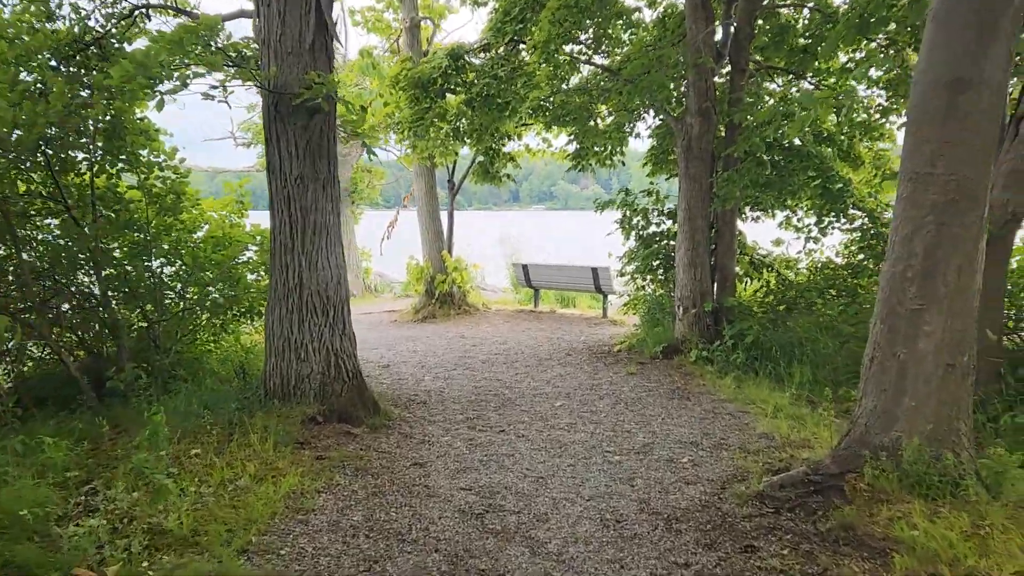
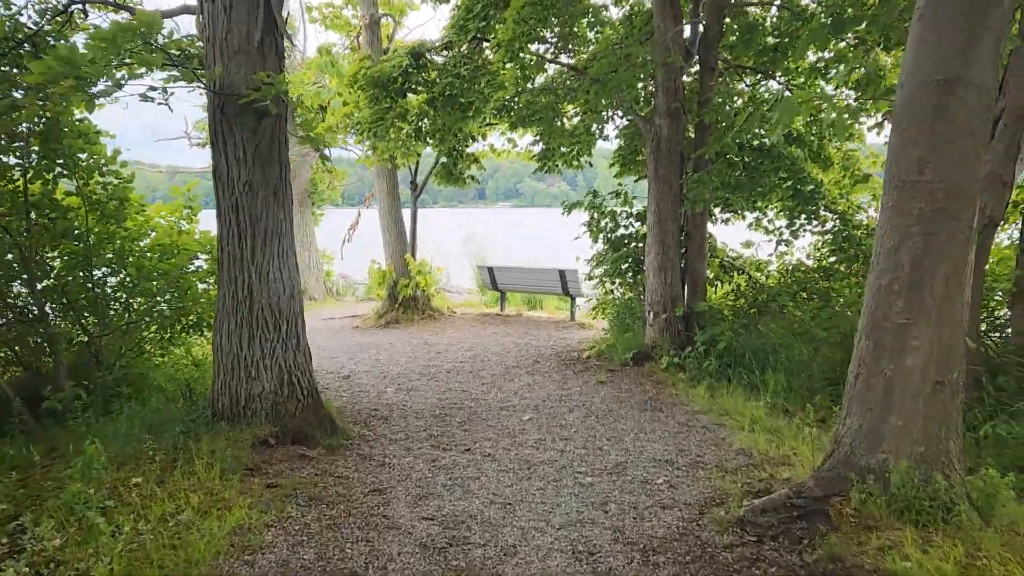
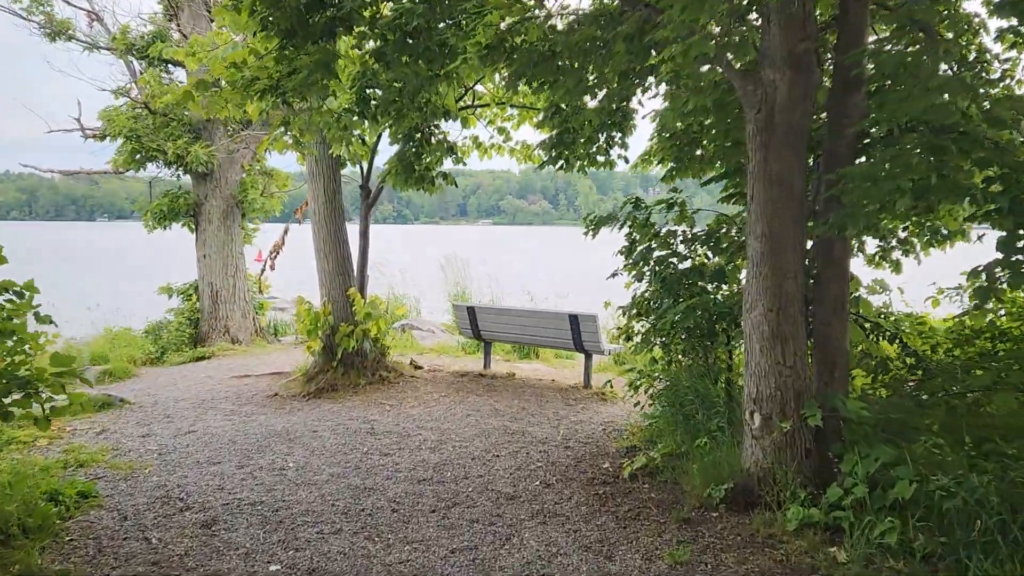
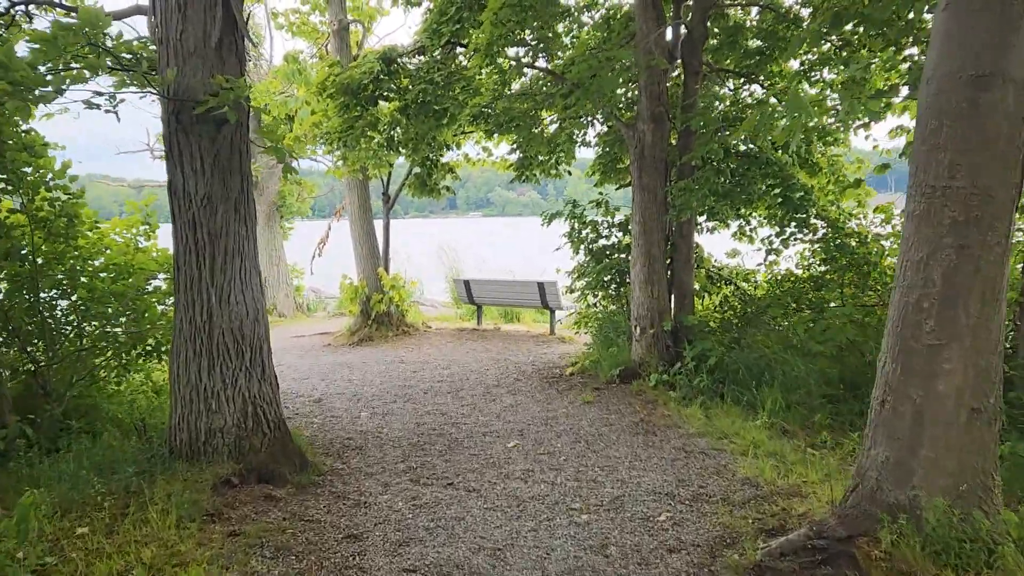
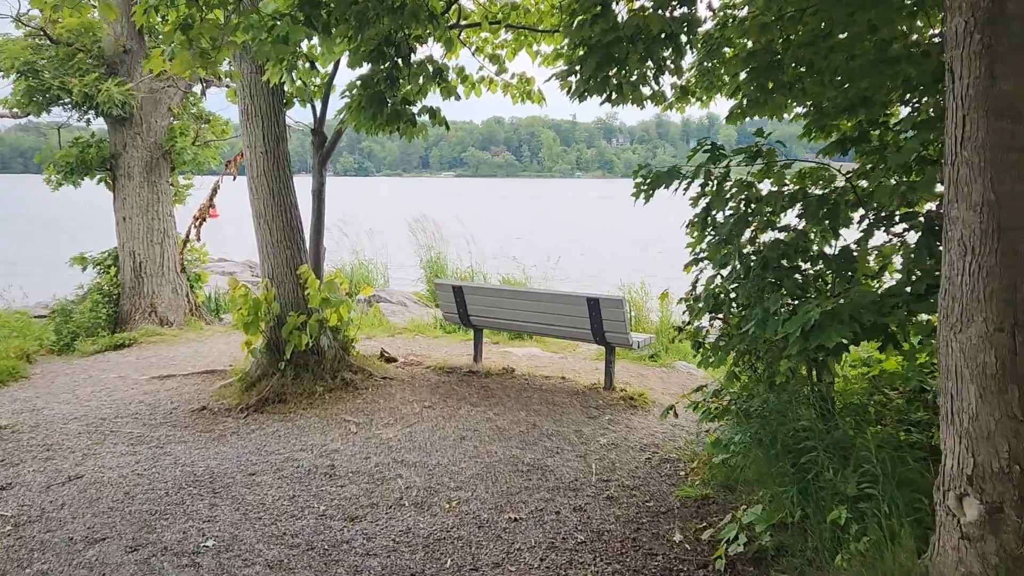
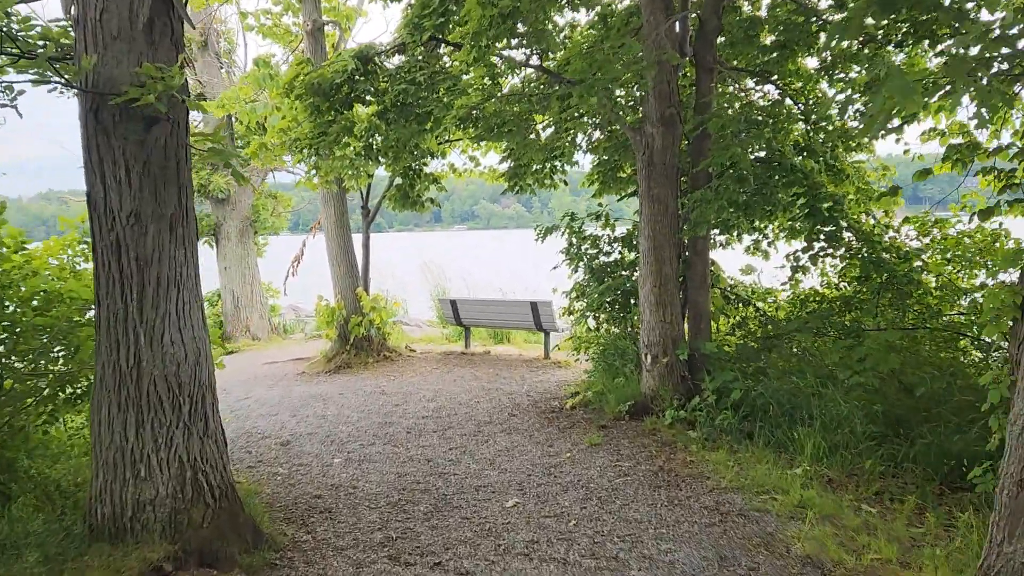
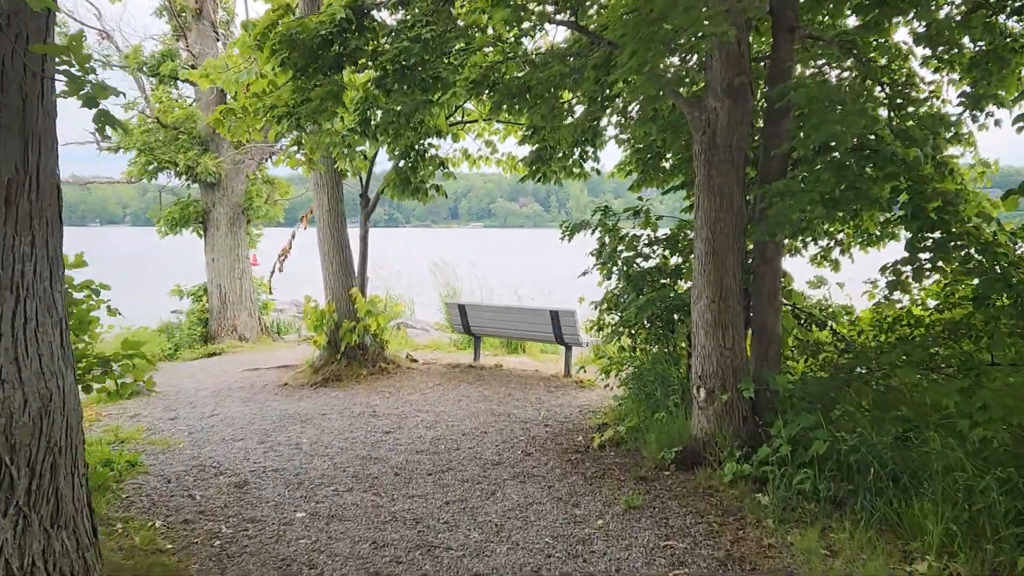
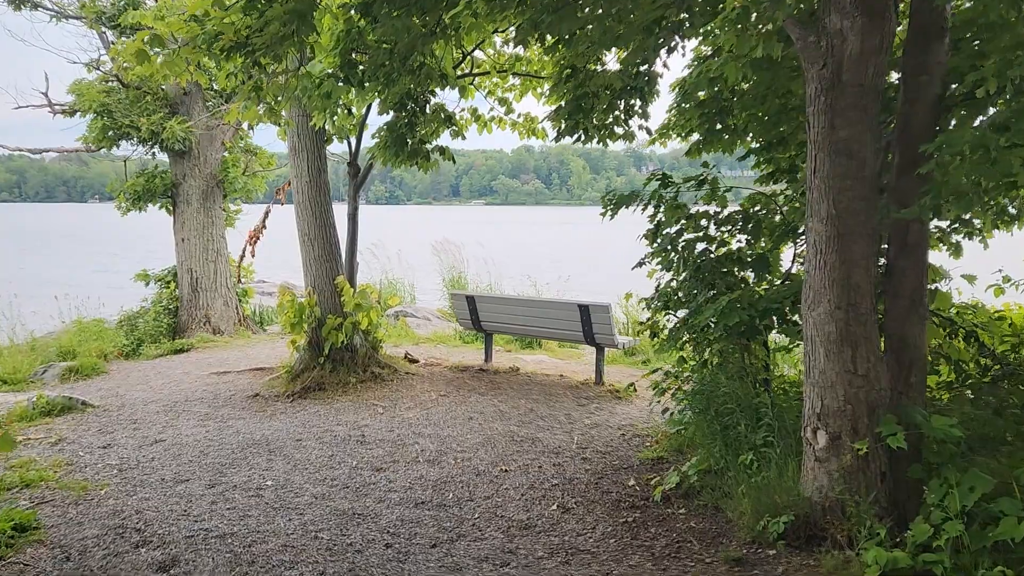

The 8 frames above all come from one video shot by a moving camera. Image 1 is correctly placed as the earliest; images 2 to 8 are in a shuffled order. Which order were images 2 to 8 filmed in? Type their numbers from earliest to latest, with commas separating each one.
2, 4, 6, 7, 3, 8, 5
